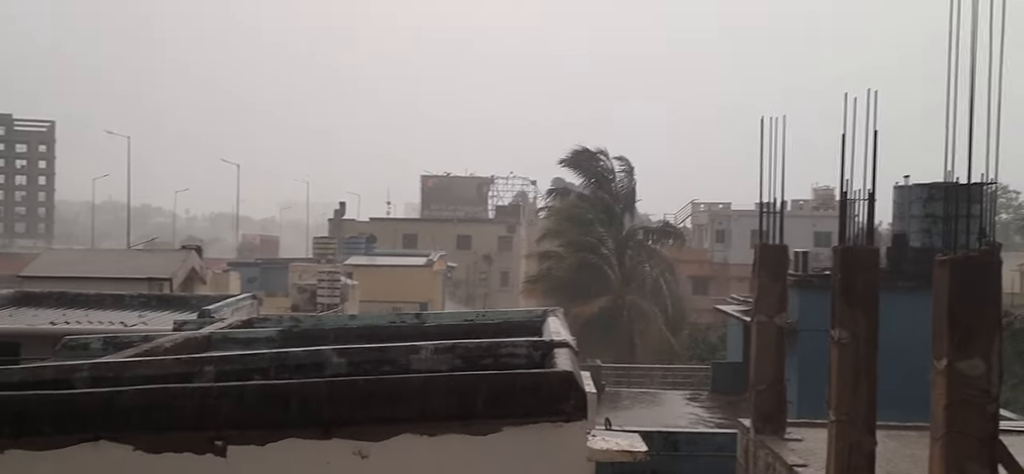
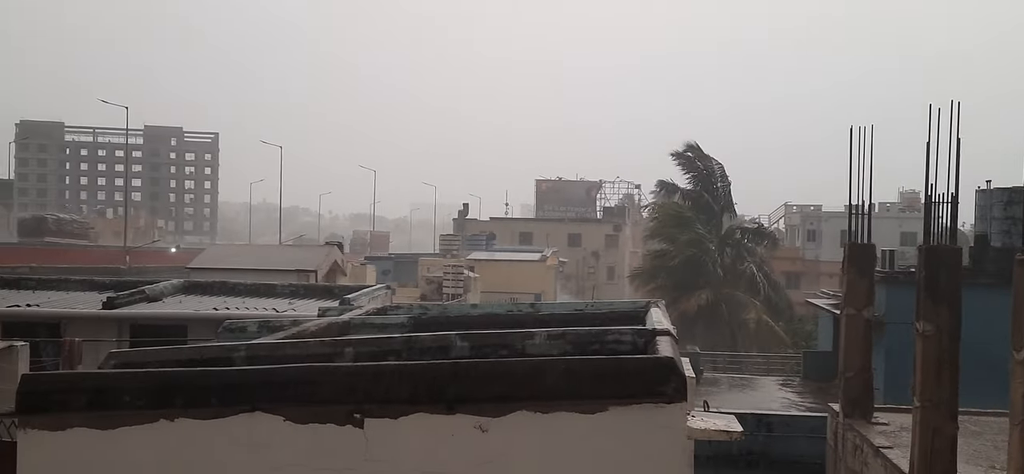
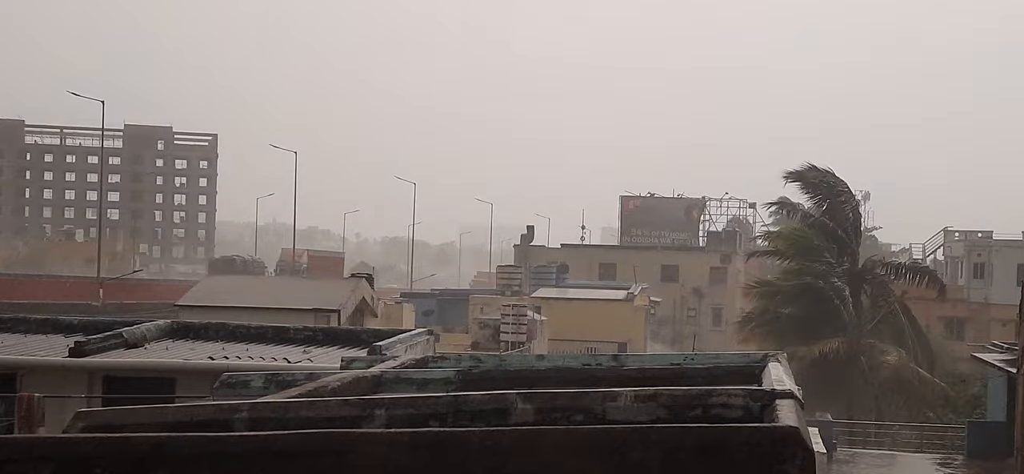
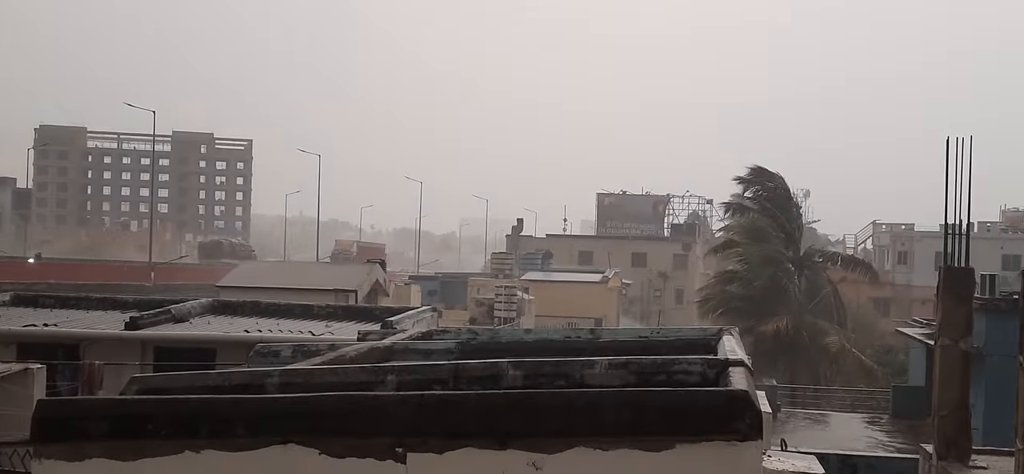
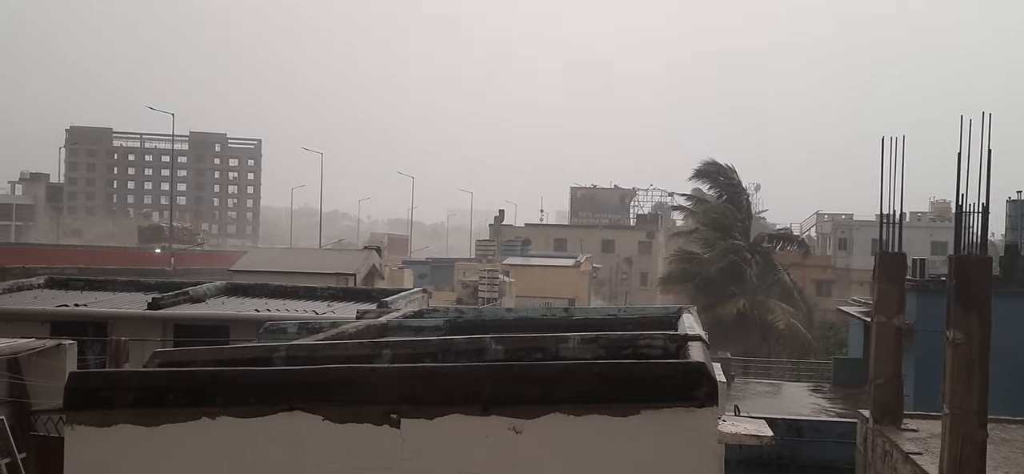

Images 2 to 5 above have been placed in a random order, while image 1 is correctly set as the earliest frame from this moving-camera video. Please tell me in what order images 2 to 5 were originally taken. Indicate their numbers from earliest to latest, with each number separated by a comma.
2, 5, 4, 3
